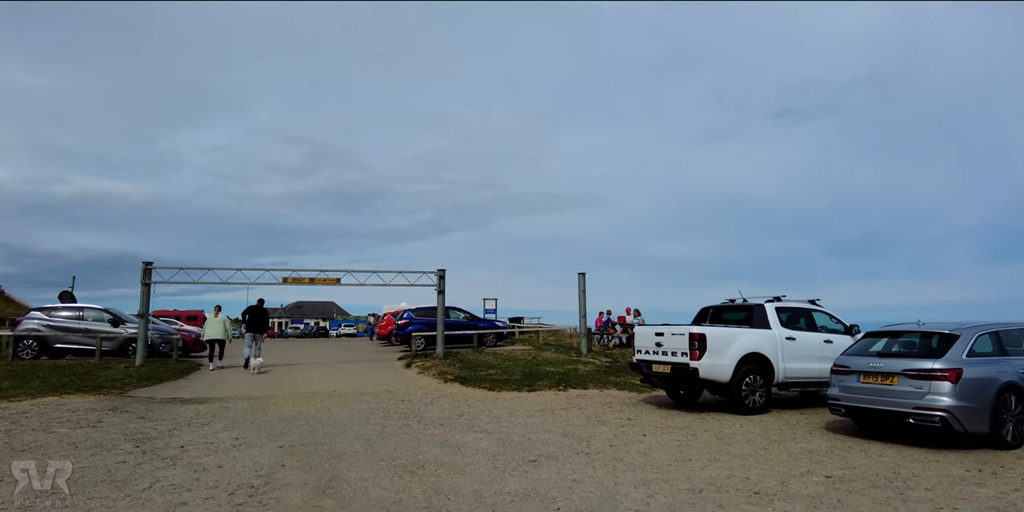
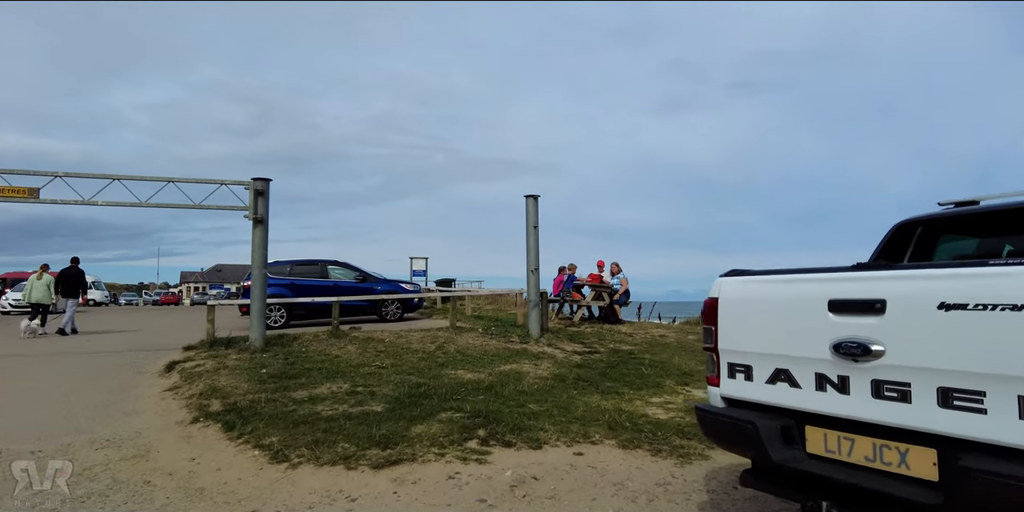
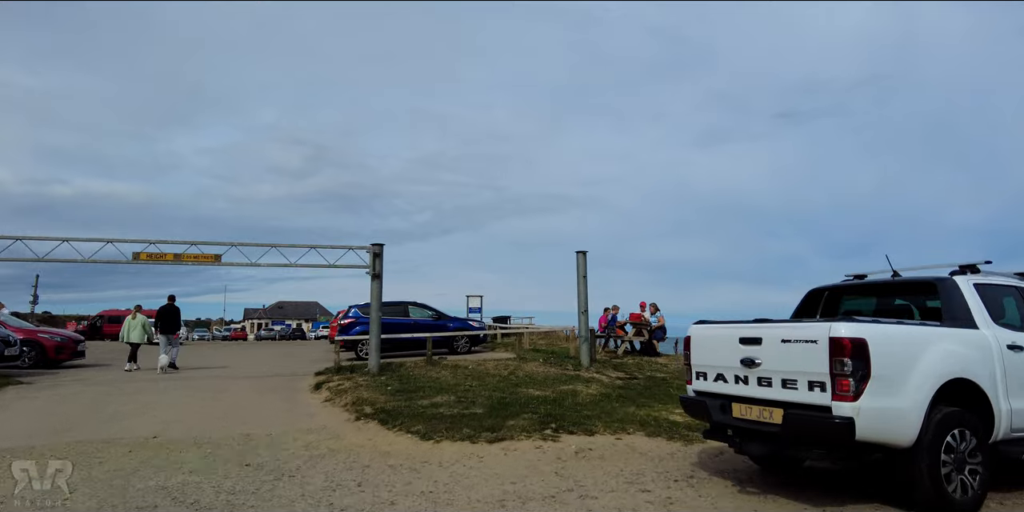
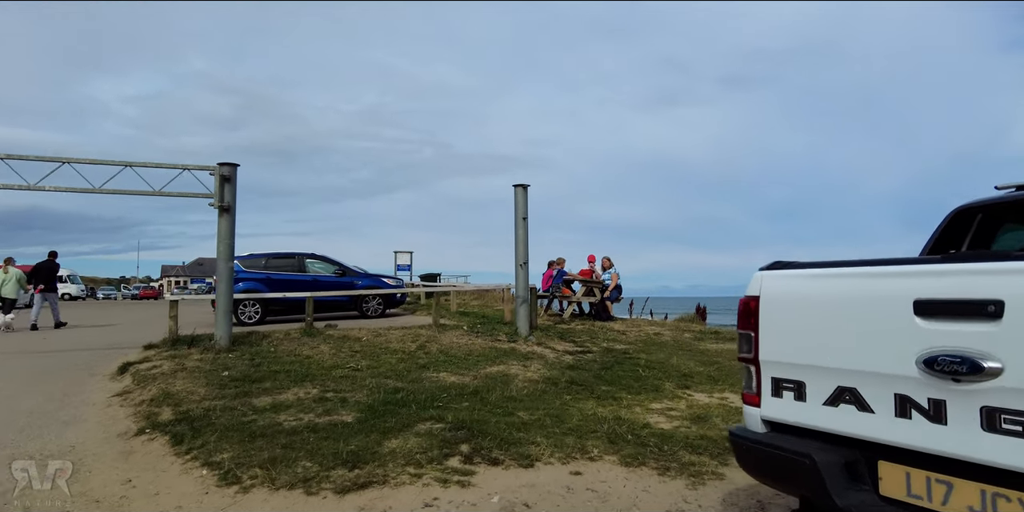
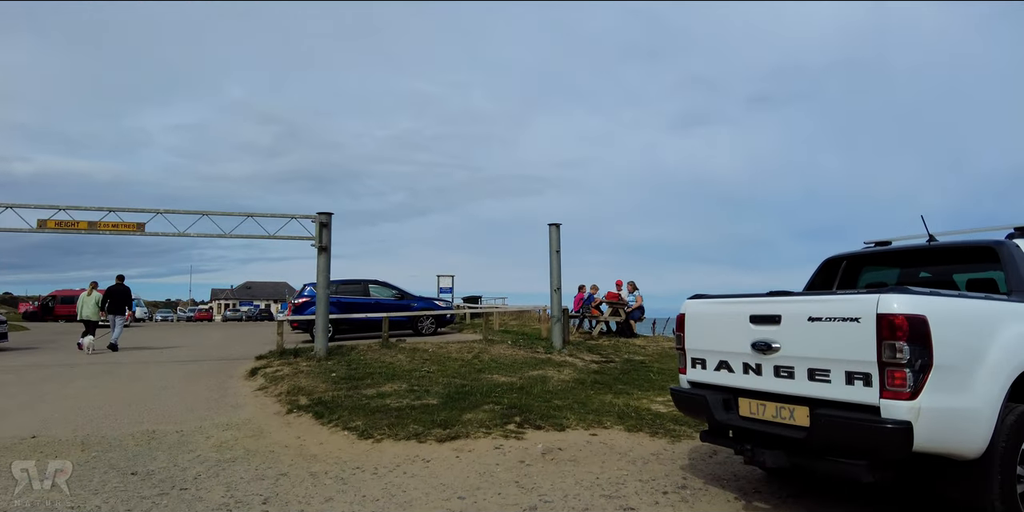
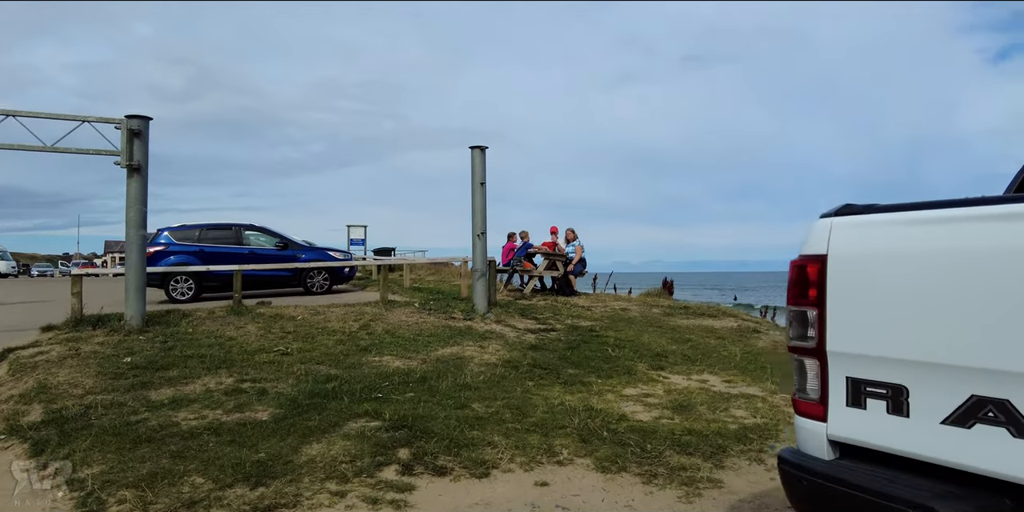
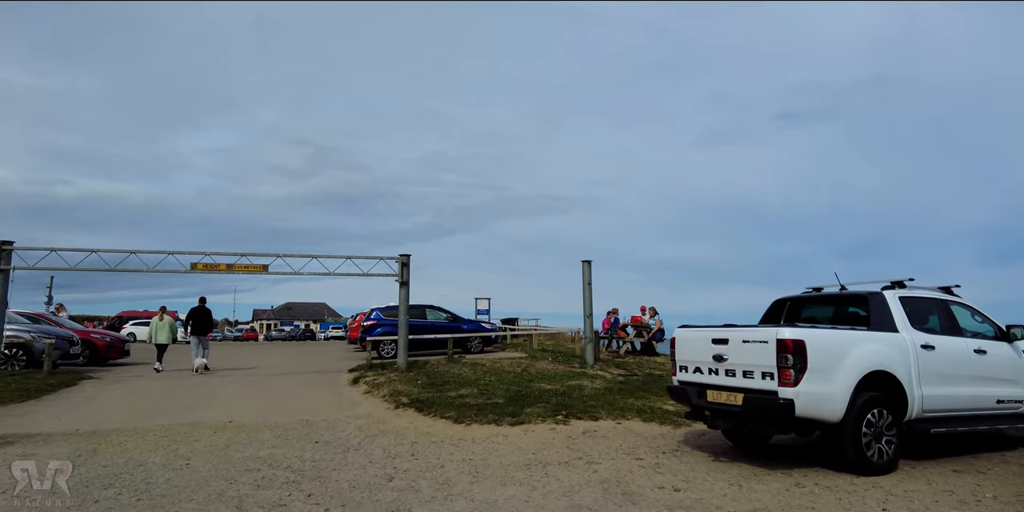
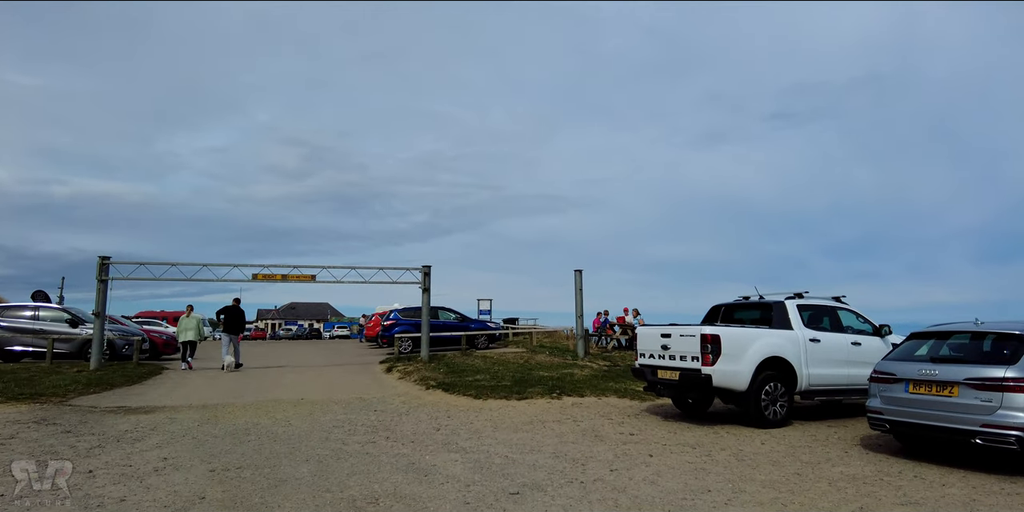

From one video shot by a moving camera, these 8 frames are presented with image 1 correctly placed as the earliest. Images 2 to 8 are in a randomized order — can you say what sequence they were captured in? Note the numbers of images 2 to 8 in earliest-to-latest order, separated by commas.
8, 7, 3, 5, 2, 4, 6
